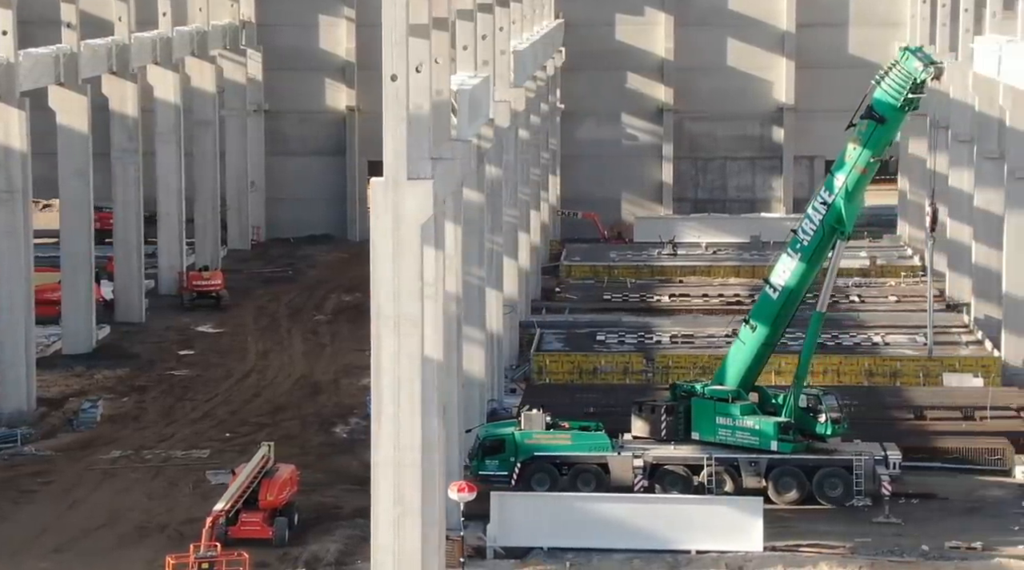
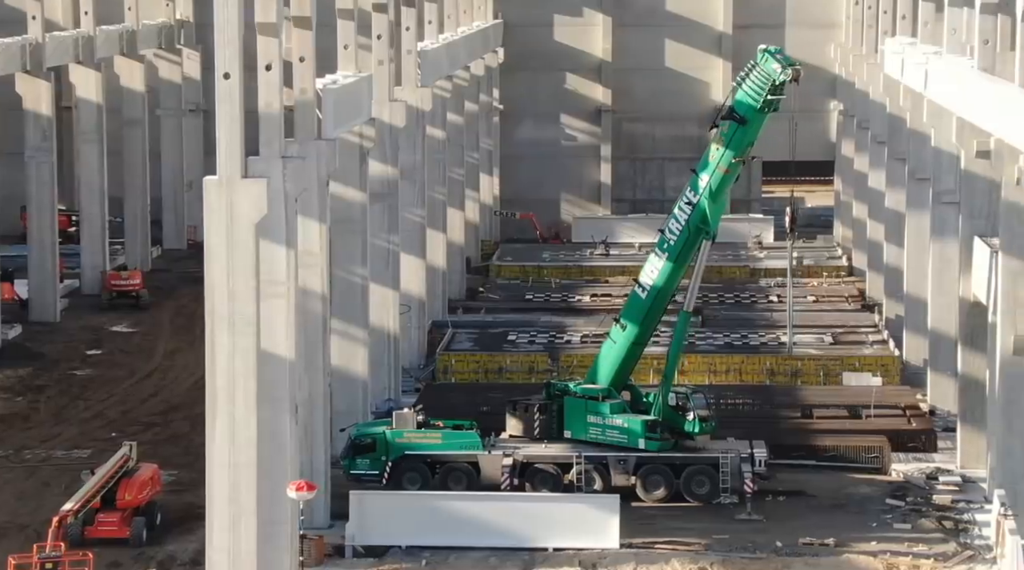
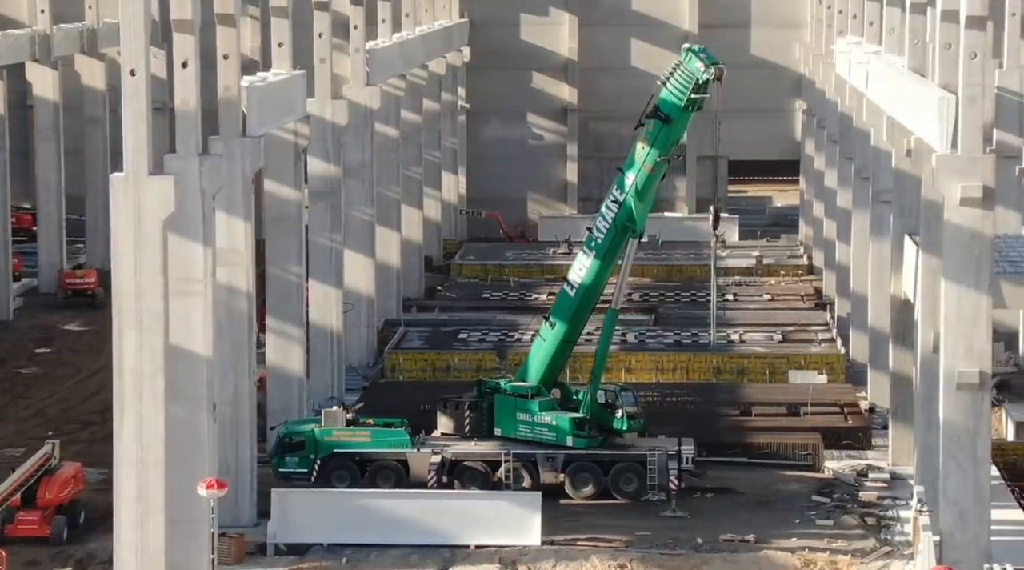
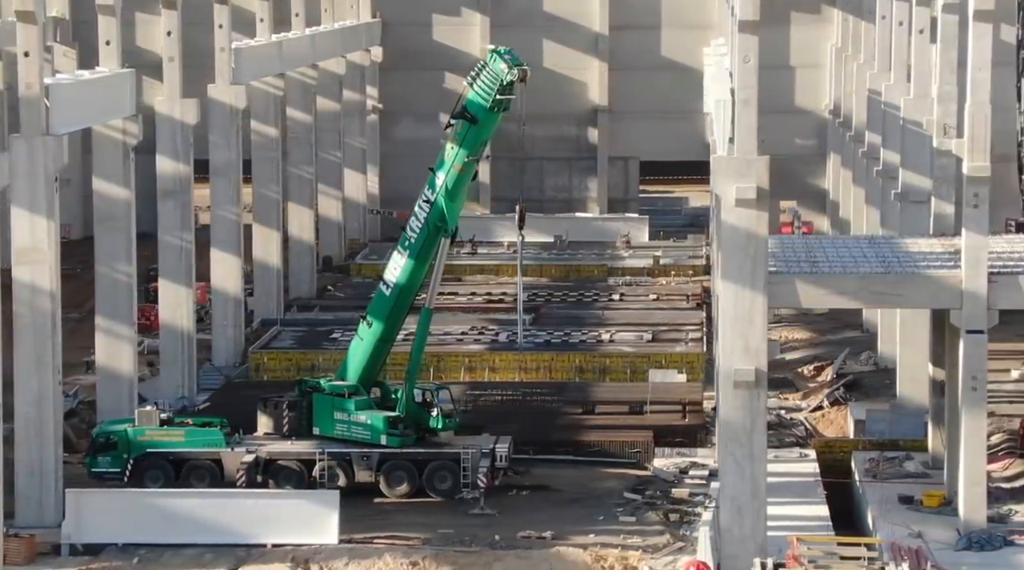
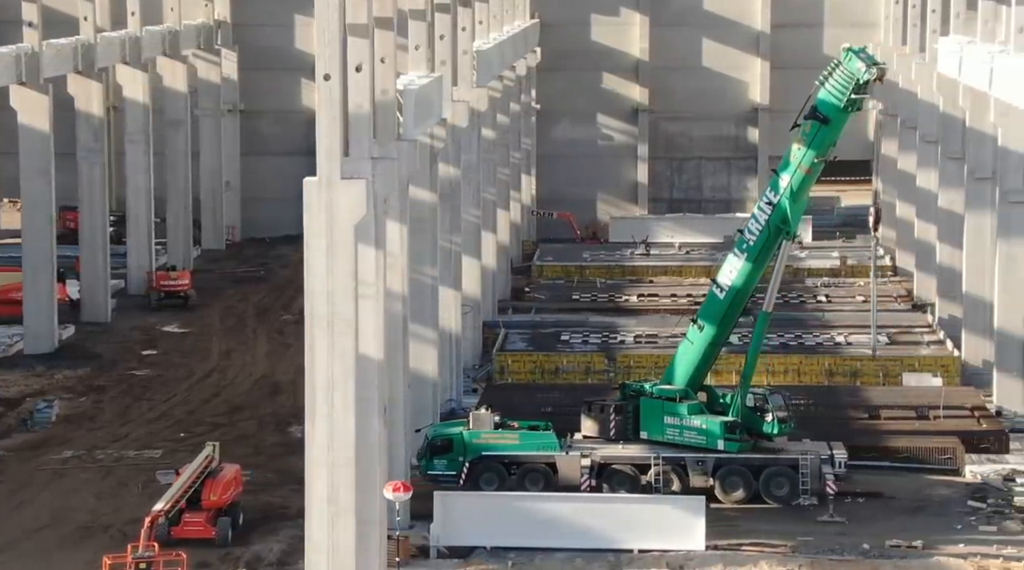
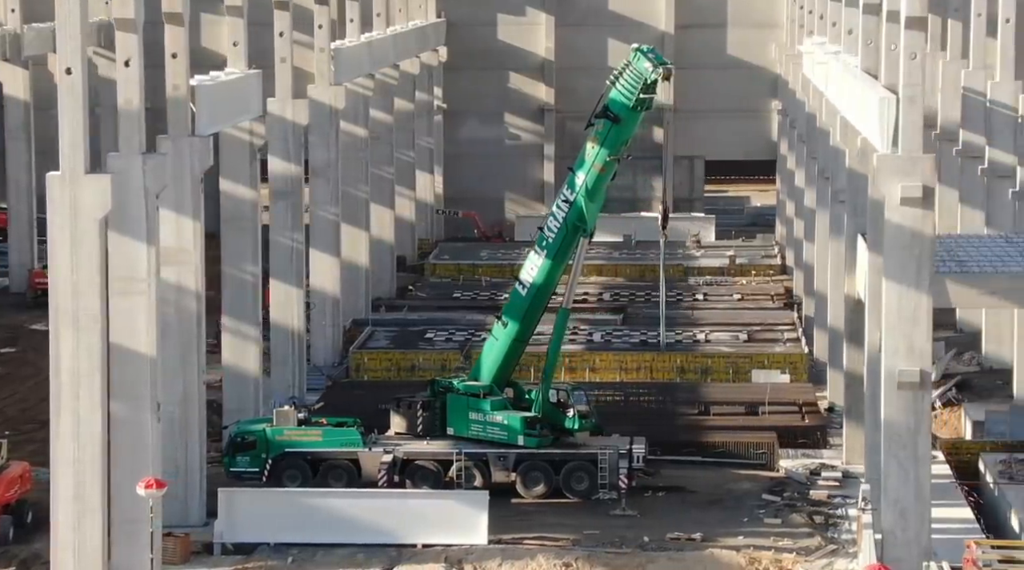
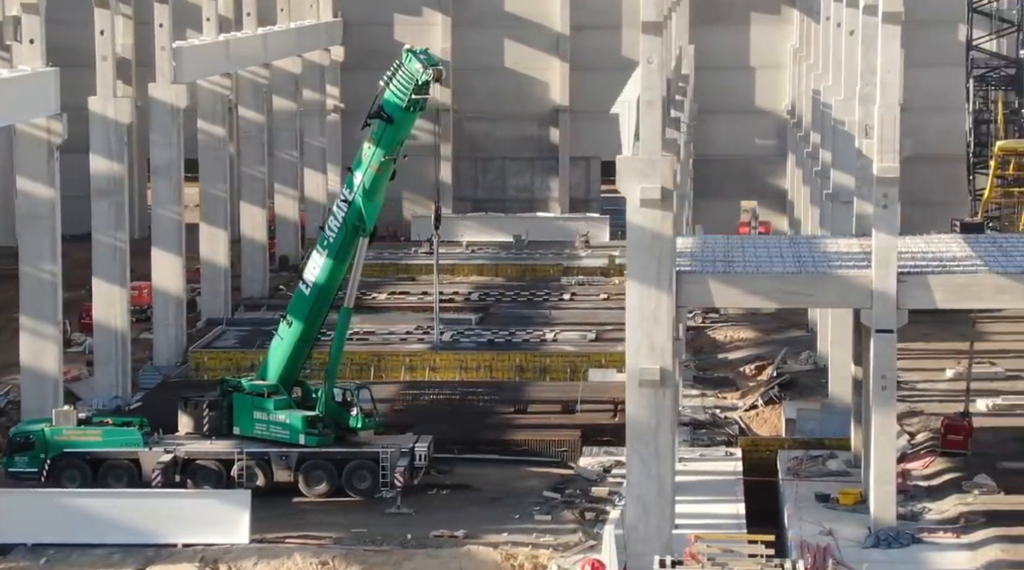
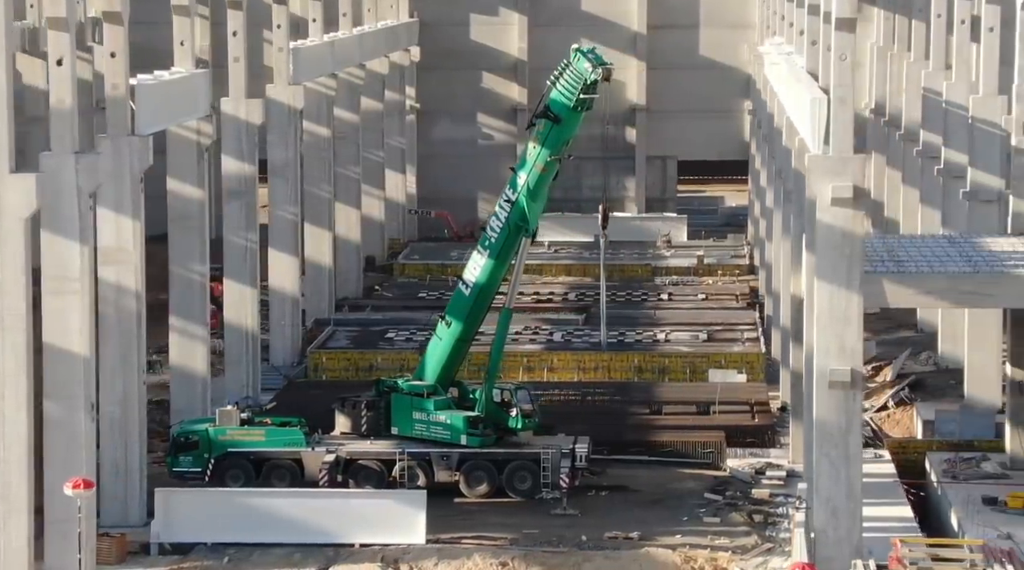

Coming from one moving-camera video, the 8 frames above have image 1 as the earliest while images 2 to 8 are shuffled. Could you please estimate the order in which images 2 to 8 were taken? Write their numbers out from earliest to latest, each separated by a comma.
5, 2, 3, 6, 8, 4, 7
